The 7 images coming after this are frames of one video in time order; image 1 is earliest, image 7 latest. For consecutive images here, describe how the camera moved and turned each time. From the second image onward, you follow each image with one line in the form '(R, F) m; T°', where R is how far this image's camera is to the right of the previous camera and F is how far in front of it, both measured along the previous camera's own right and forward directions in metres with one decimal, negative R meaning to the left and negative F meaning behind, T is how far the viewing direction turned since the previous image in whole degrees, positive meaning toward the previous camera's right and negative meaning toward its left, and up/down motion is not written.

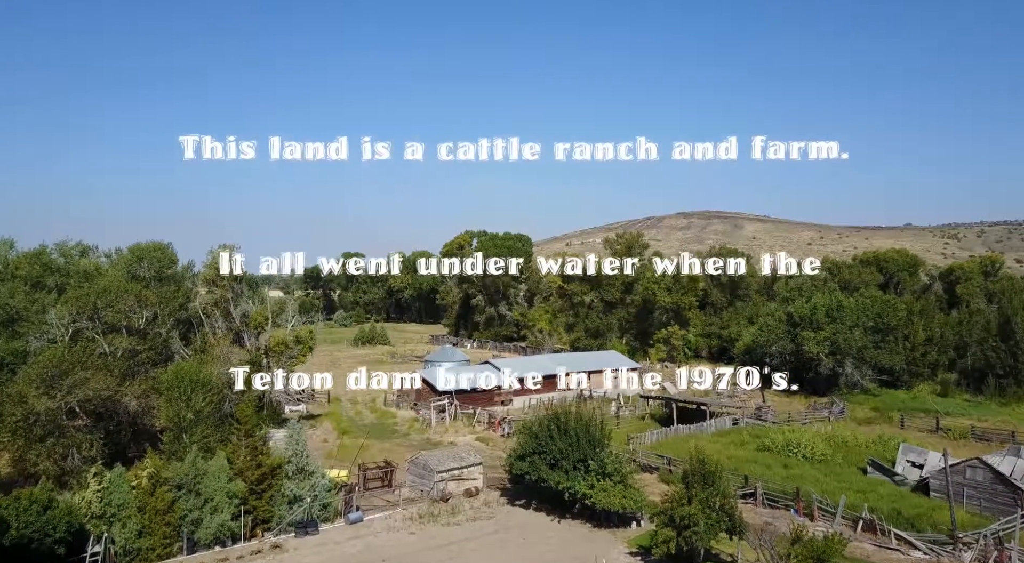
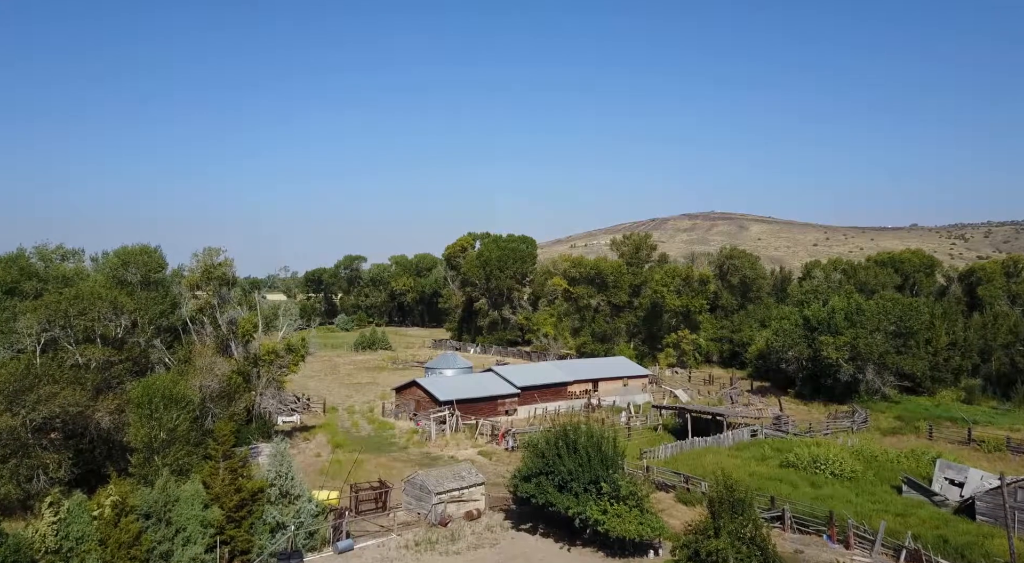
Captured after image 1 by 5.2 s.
(0.0, +2.9) m; 0°
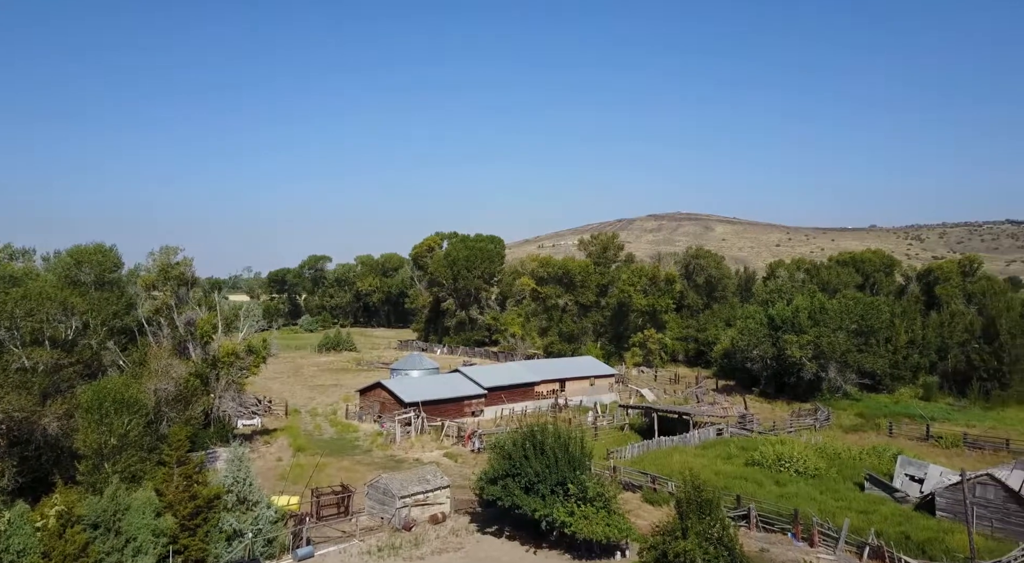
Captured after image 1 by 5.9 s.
(+0.1, +0.5) m; +2°
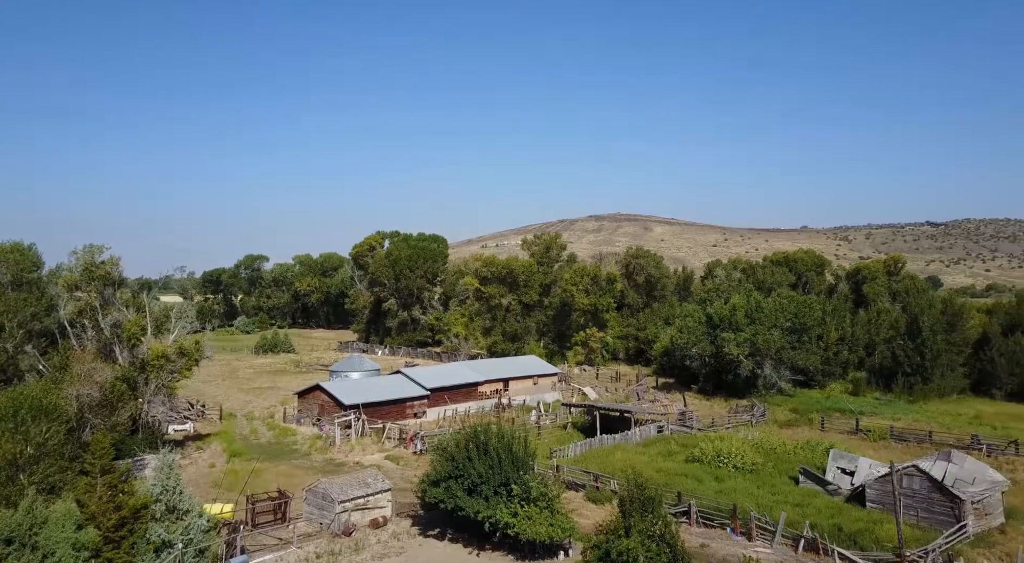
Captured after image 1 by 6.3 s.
(0.0, +0.3) m; +4°
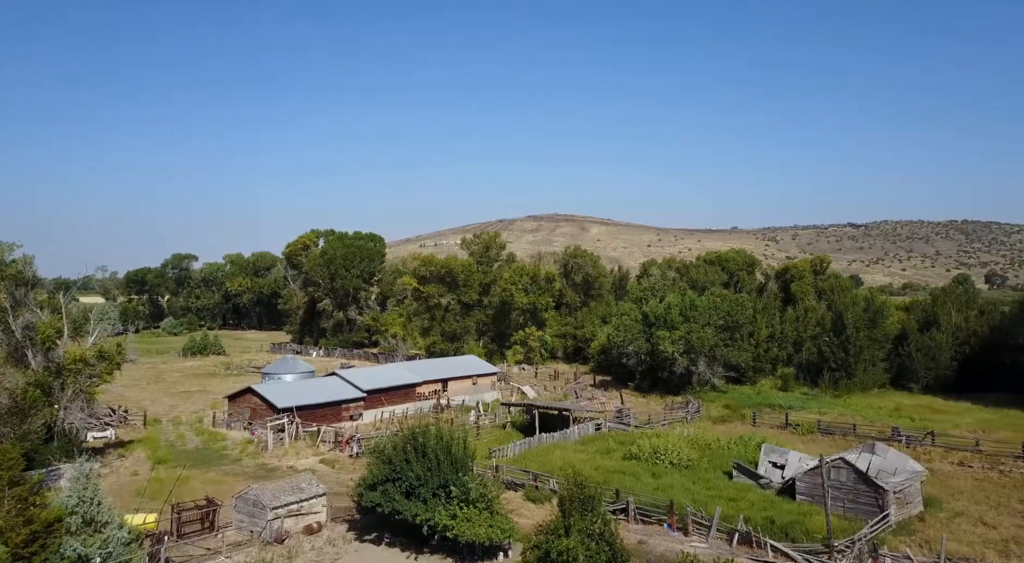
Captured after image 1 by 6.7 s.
(0.0, +0.3) m; +5°
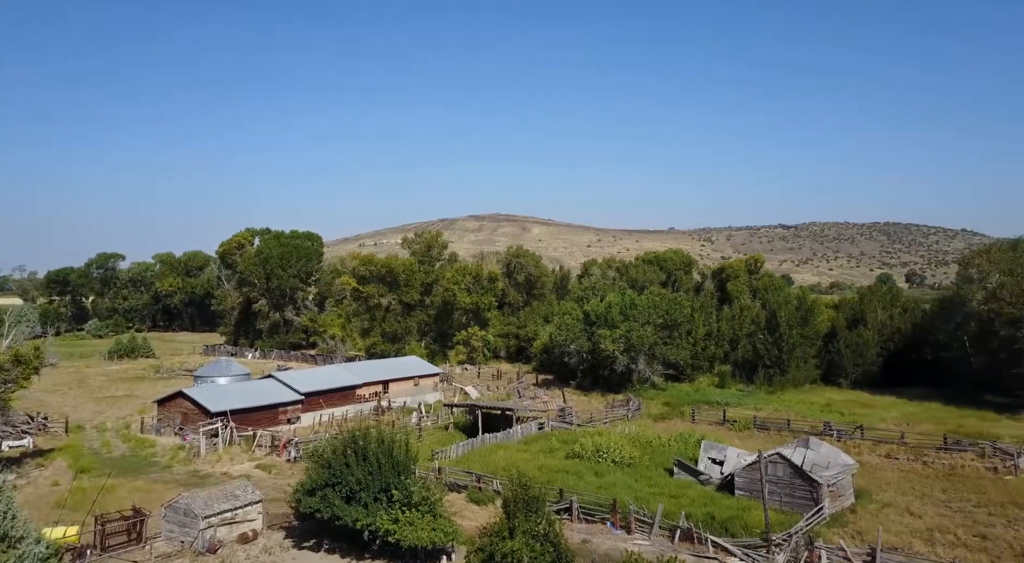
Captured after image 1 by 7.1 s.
(-0.1, +0.4) m; +4°
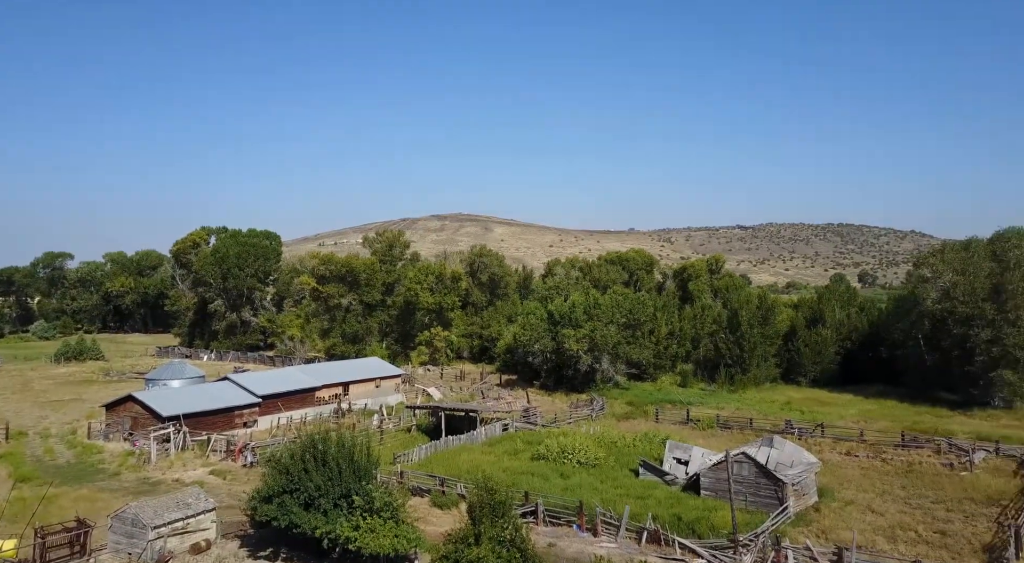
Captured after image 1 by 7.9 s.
(-0.1, +0.7) m; +3°
